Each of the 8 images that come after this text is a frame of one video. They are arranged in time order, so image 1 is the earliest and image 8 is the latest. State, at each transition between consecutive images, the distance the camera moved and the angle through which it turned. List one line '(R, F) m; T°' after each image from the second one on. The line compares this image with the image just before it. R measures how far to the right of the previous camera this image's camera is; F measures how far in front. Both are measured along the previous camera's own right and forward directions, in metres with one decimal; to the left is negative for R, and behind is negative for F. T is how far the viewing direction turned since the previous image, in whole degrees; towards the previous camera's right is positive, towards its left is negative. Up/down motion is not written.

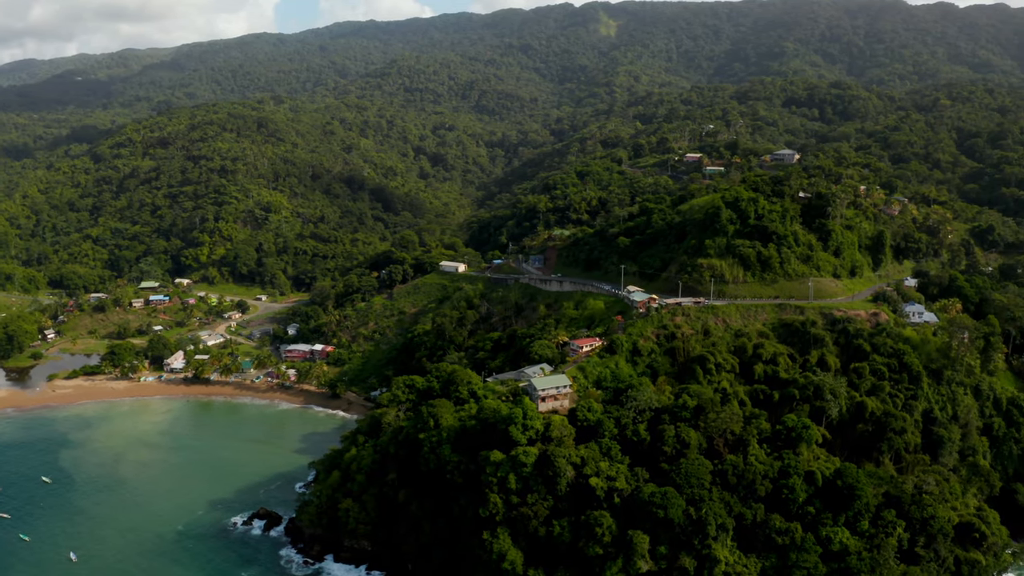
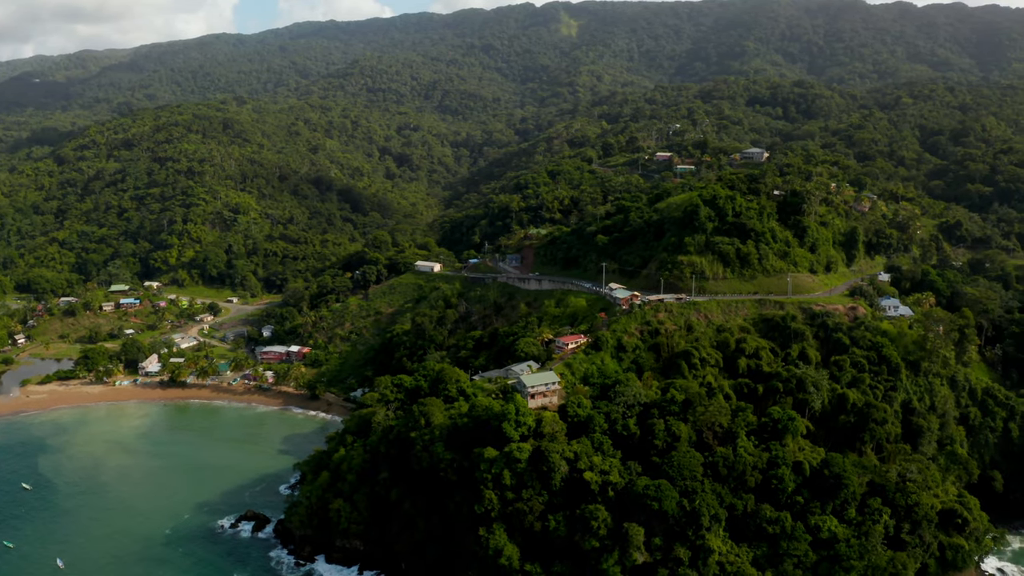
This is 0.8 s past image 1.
(-0.6, 0.0) m; +2°
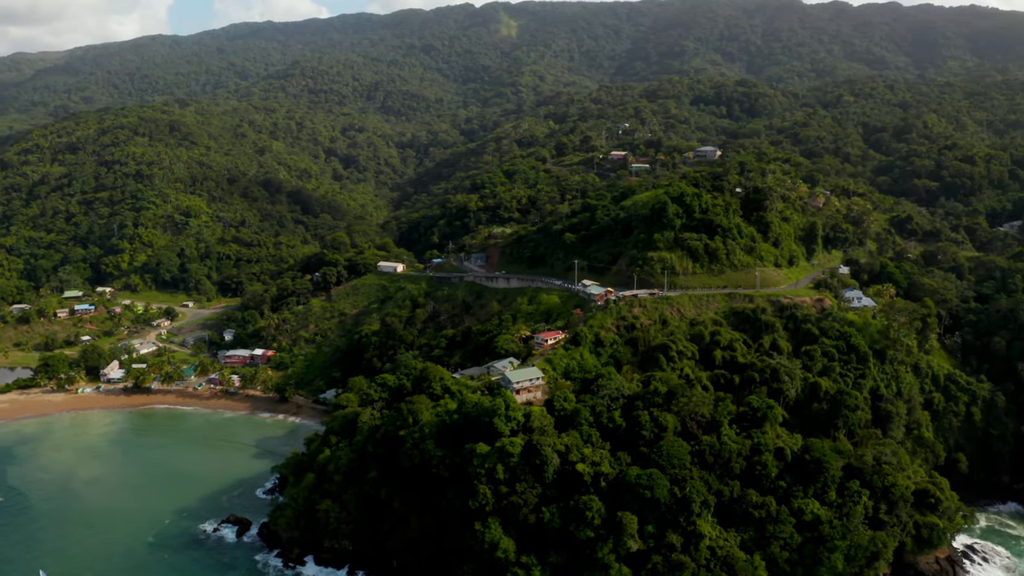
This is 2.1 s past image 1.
(-1.0, -0.1) m; +3°
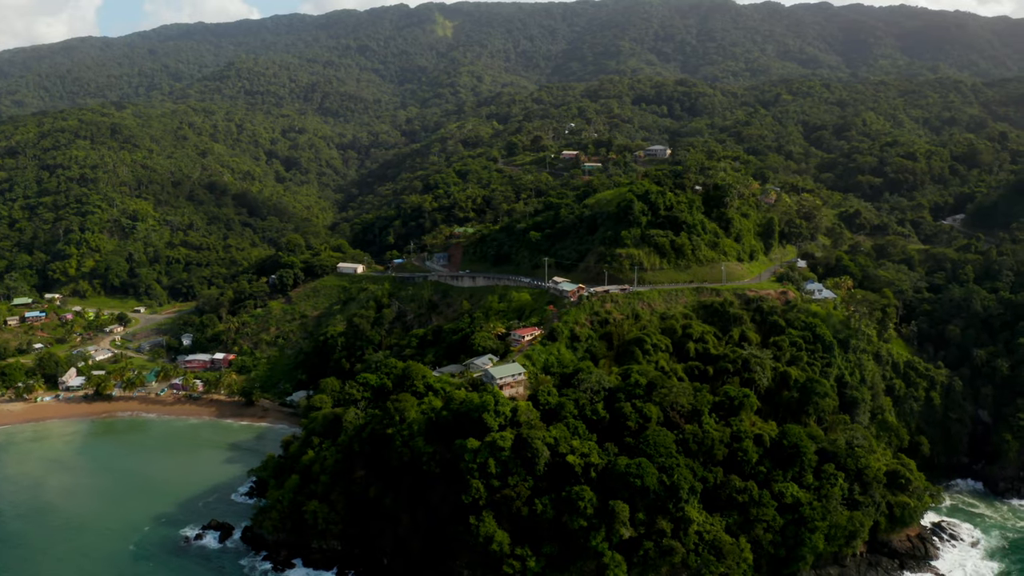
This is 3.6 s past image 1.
(-1.1, -0.2) m; +3°
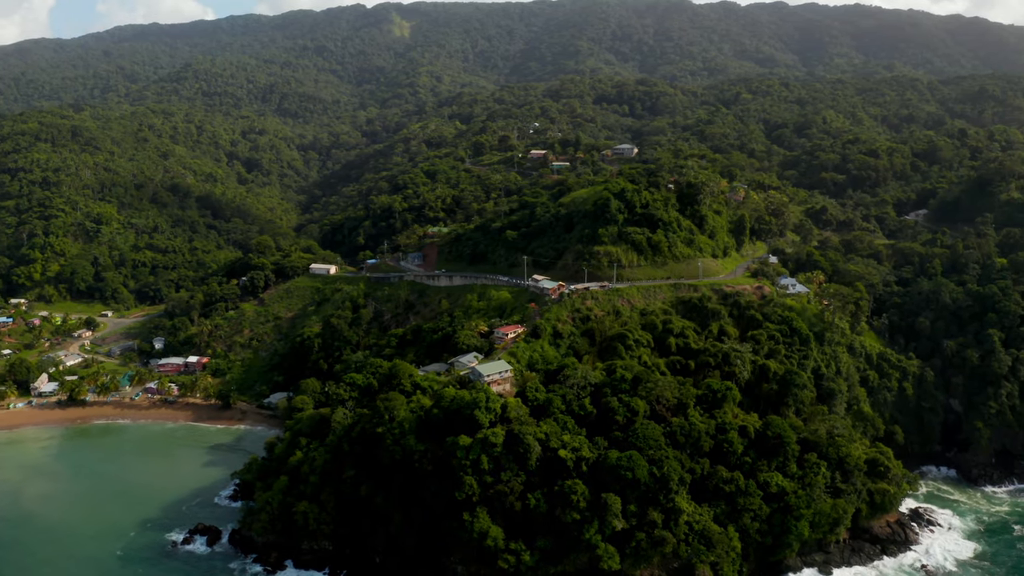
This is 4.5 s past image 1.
(-0.7, -0.2) m; +2°
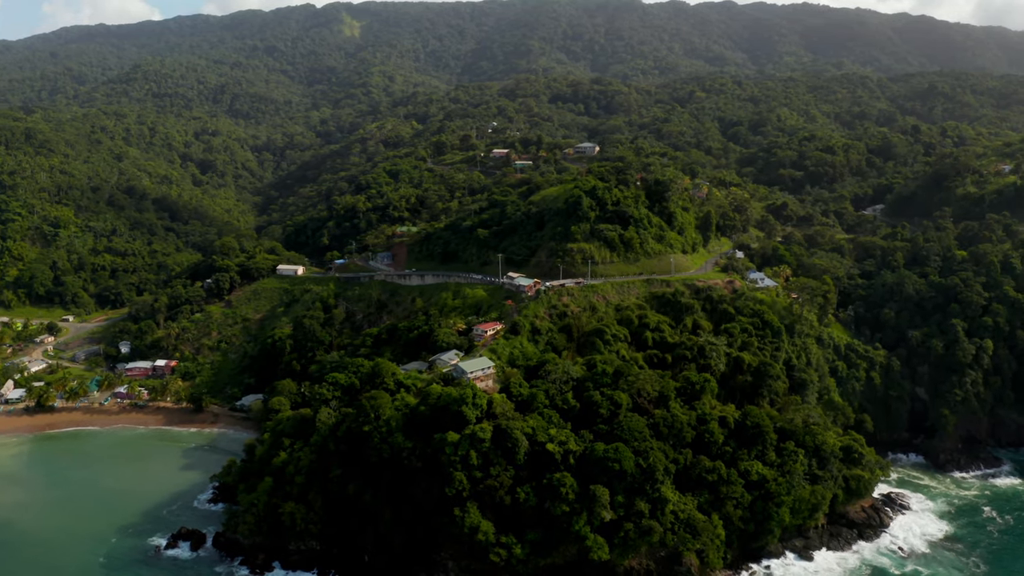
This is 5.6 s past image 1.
(-0.7, -0.2) m; +3°
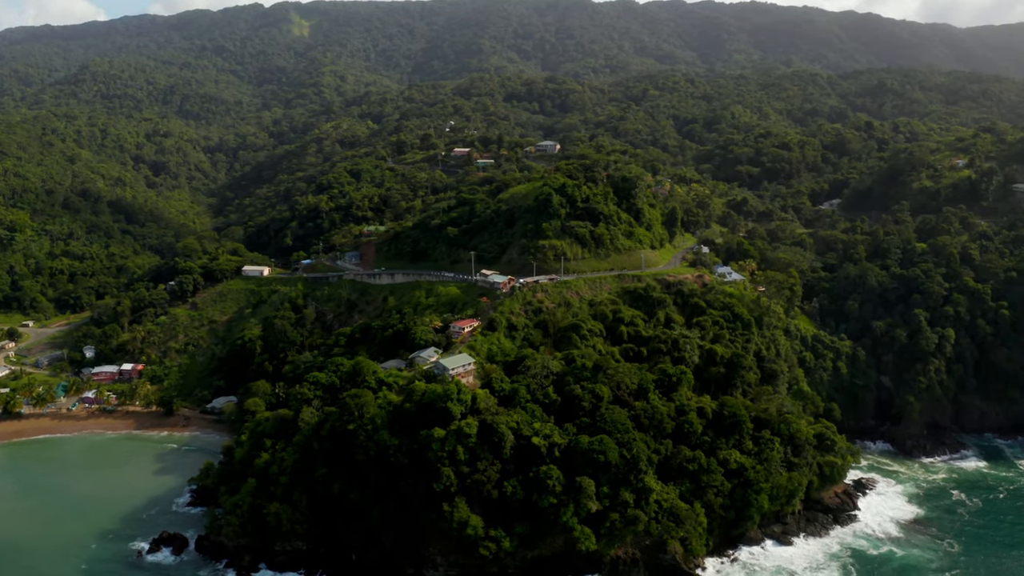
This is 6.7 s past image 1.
(-0.7, -0.3) m; +3°
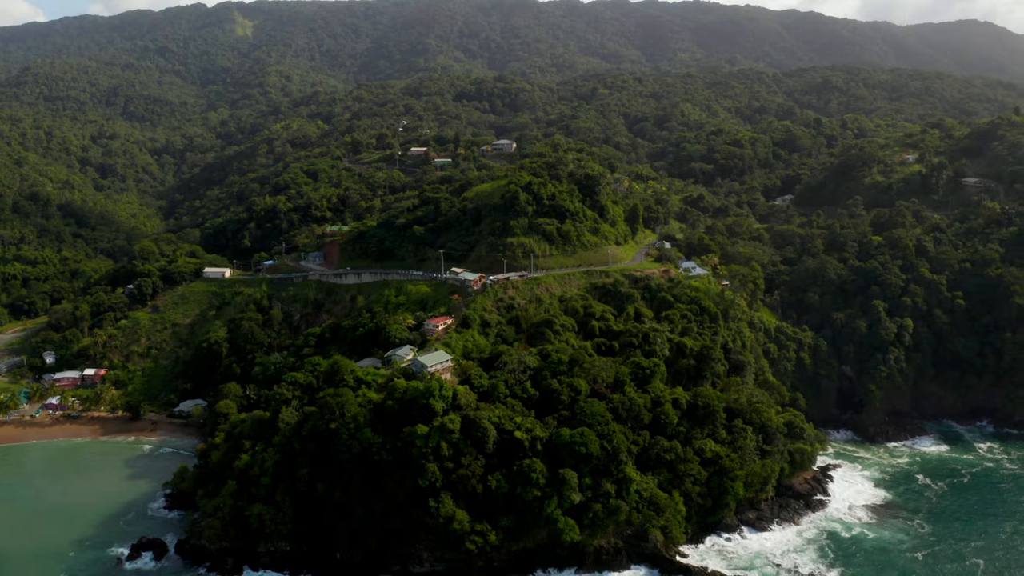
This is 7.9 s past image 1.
(-0.7, -0.4) m; +3°
